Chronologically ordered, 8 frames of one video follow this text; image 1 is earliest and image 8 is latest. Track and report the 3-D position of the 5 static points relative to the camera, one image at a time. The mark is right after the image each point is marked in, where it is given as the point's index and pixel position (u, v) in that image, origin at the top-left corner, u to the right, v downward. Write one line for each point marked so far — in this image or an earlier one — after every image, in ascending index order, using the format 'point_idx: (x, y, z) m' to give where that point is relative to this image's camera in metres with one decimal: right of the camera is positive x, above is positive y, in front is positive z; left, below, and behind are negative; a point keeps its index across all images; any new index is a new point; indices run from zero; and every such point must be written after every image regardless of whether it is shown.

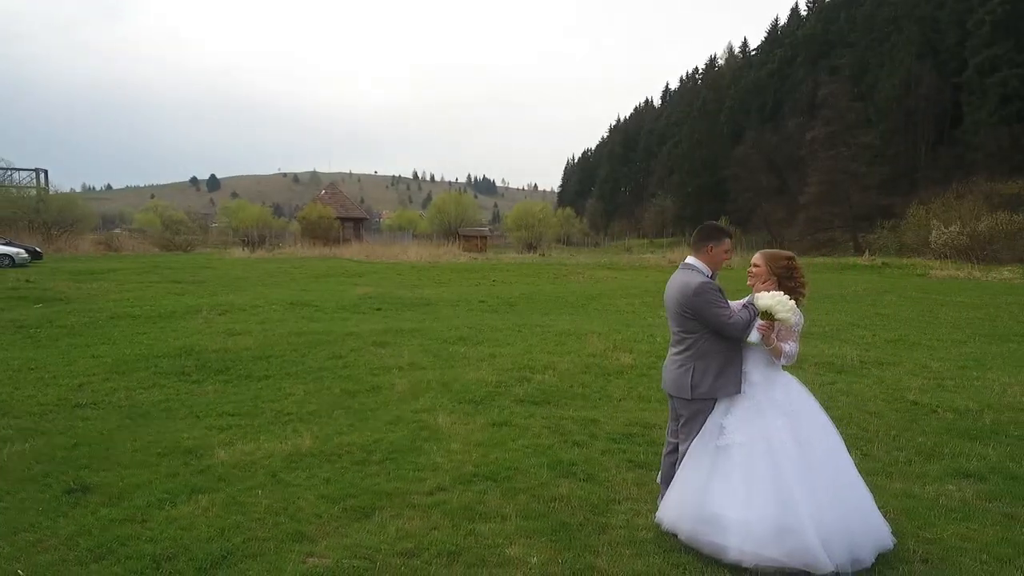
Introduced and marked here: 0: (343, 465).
0: (-1.5, -1.6, +5.7) m
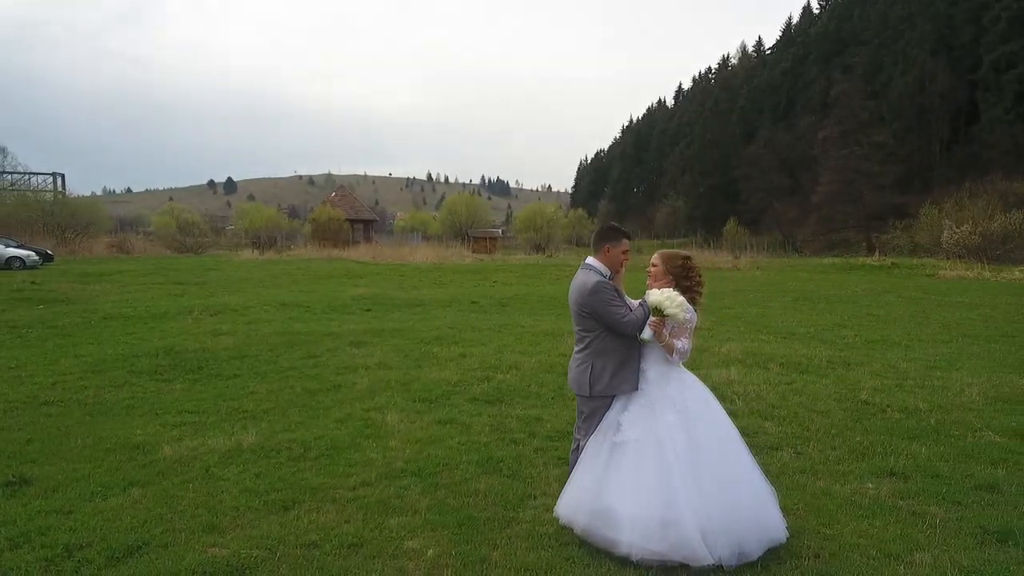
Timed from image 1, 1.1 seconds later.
0: (-2.2, -1.6, +5.9) m
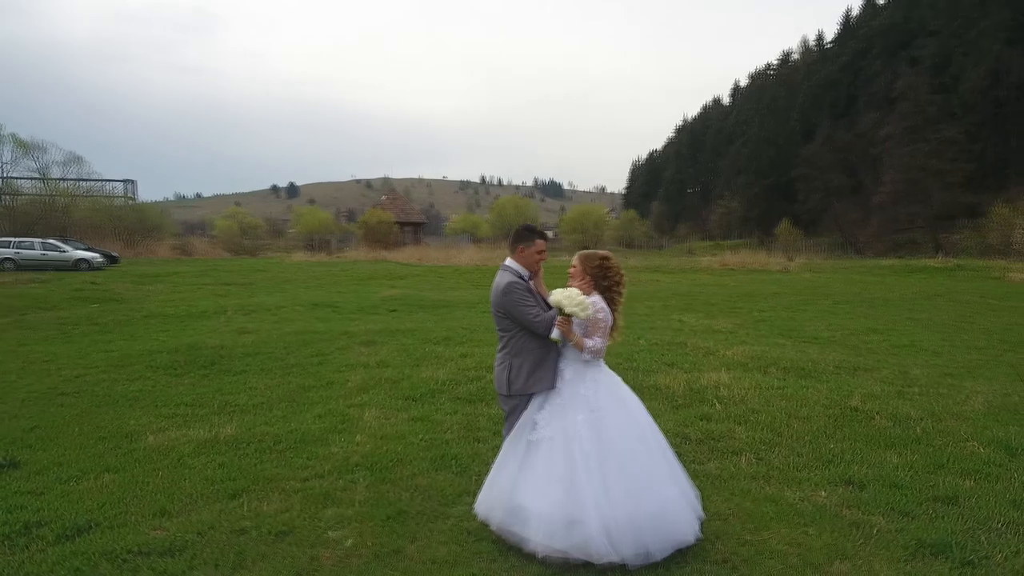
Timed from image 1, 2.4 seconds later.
0: (-2.6, -1.6, +6.2) m
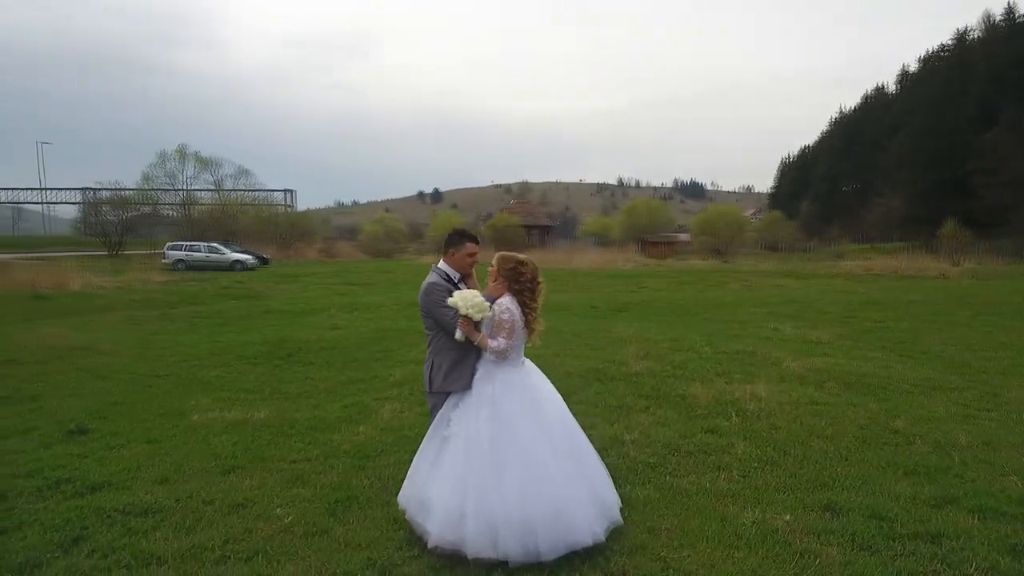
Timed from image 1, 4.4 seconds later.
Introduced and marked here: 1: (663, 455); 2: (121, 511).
0: (-2.8, -1.6, +6.9) m
1: (+1.5, -1.6, +6.0) m
2: (-3.1, -1.8, +5.0) m
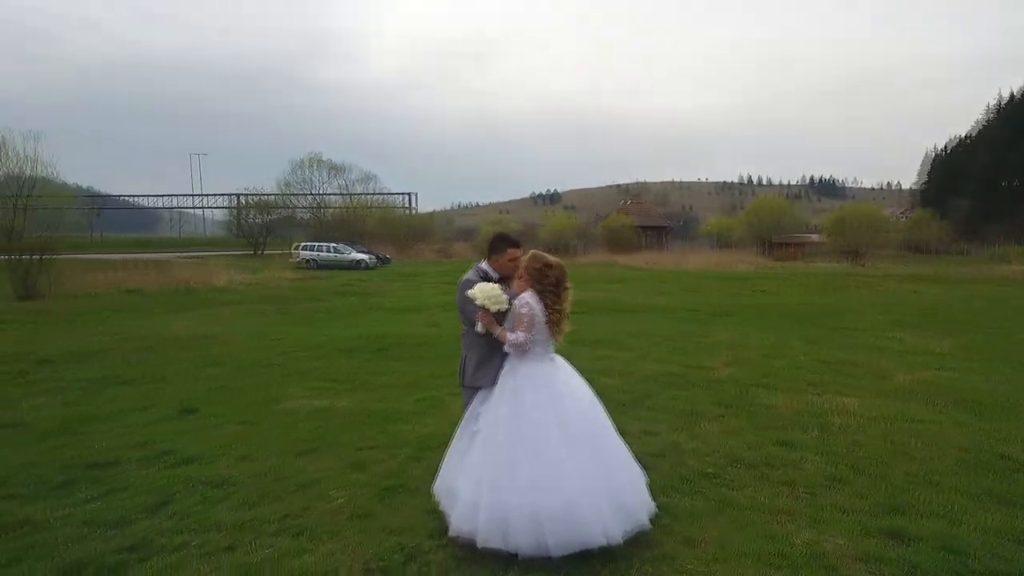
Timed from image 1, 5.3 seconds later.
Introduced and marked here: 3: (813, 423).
0: (-2.0, -1.6, +7.3) m
1: (+1.9, -1.6, +5.8) m
2: (-2.7, -1.7, +5.5) m
3: (+3.3, -1.5, +6.9) m
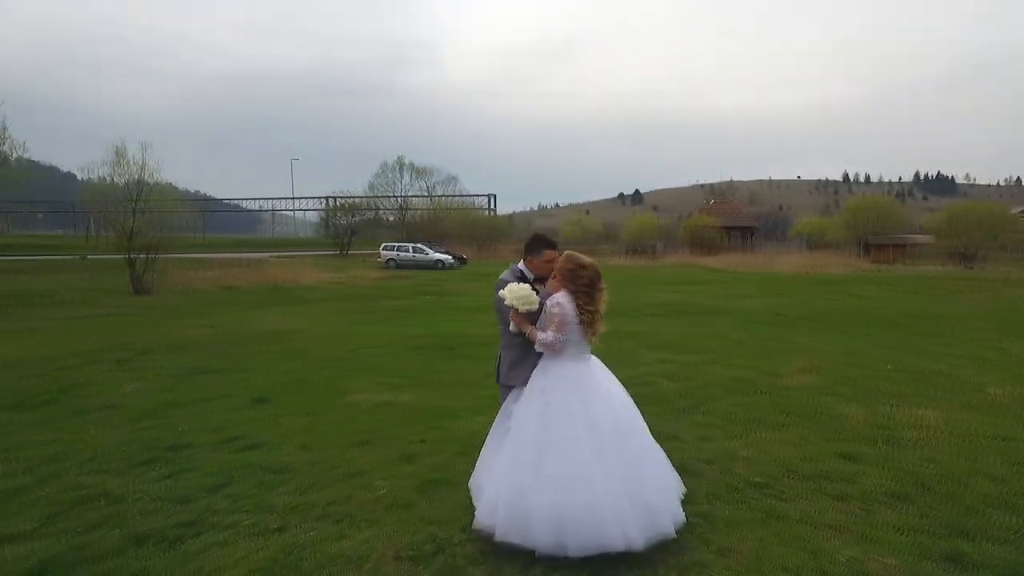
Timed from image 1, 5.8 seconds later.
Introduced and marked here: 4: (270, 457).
0: (-1.4, -1.6, +7.6) m
1: (+2.3, -1.7, +5.6) m
2: (-2.3, -1.7, +5.9) m
3: (+3.8, -1.5, +6.5) m
4: (-2.4, -1.7, +6.2) m
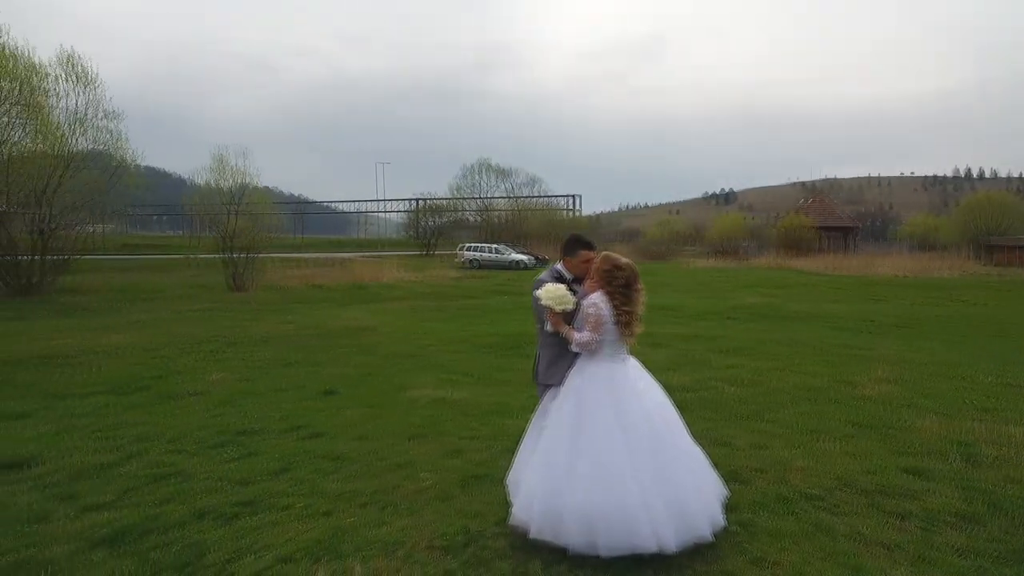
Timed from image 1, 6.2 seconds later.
0: (-0.8, -1.6, +7.8) m
1: (+2.7, -1.7, +5.3) m
2: (-1.9, -1.7, +6.3) m
3: (+4.3, -1.6, +6.0) m
4: (-1.9, -1.6, +6.6) m
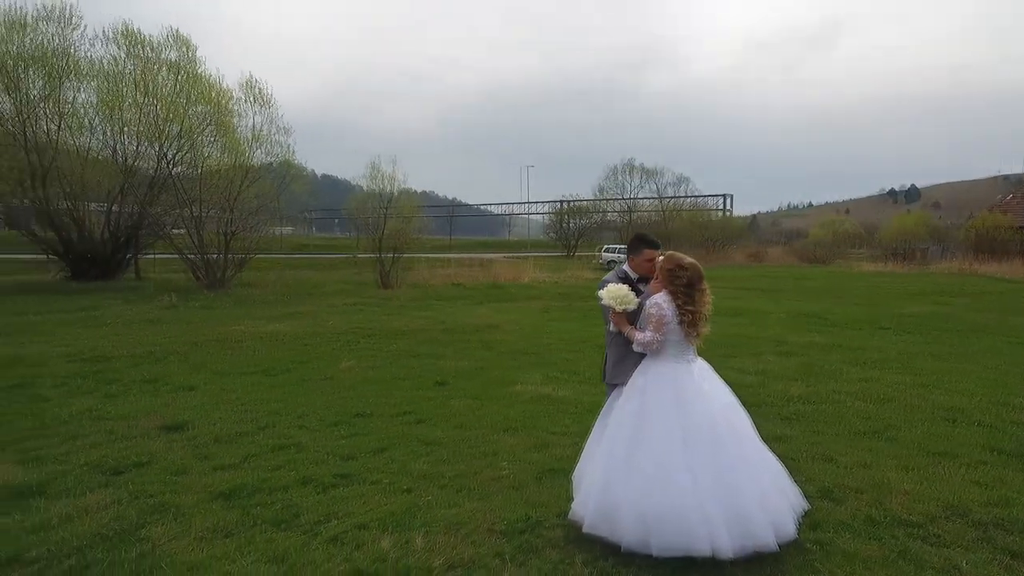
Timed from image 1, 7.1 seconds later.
0: (+0.5, -1.5, +8.0) m
1: (+3.2, -1.7, +4.7) m
2: (-1.0, -1.6, +6.8) m
3: (+5.0, -1.7, +5.1) m
4: (-0.9, -1.6, +7.1) m
